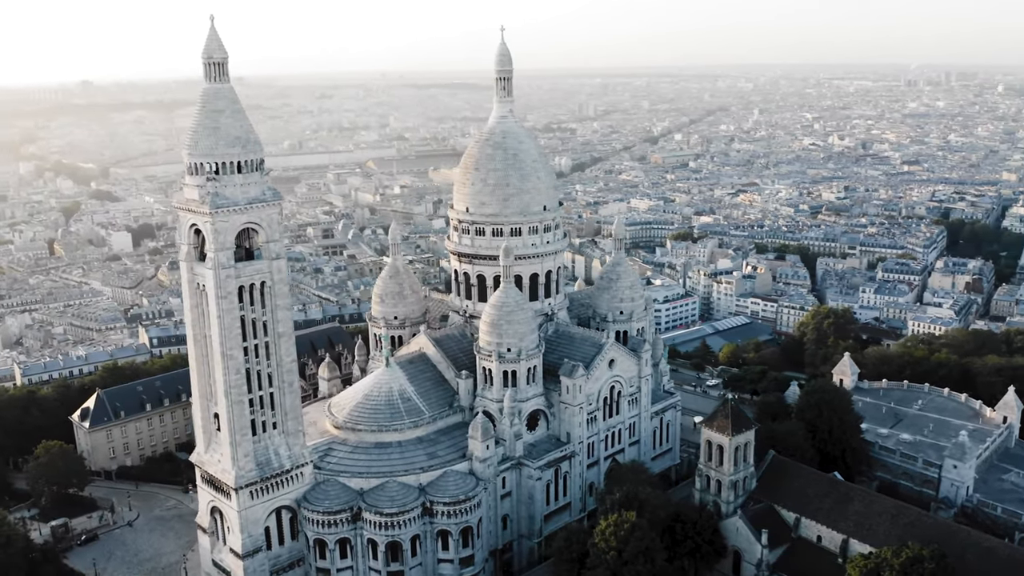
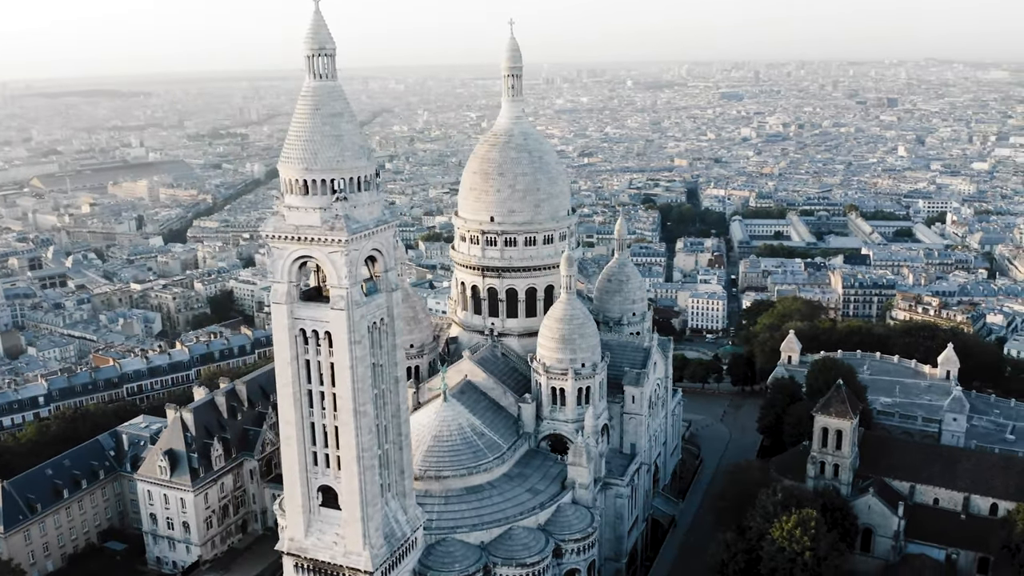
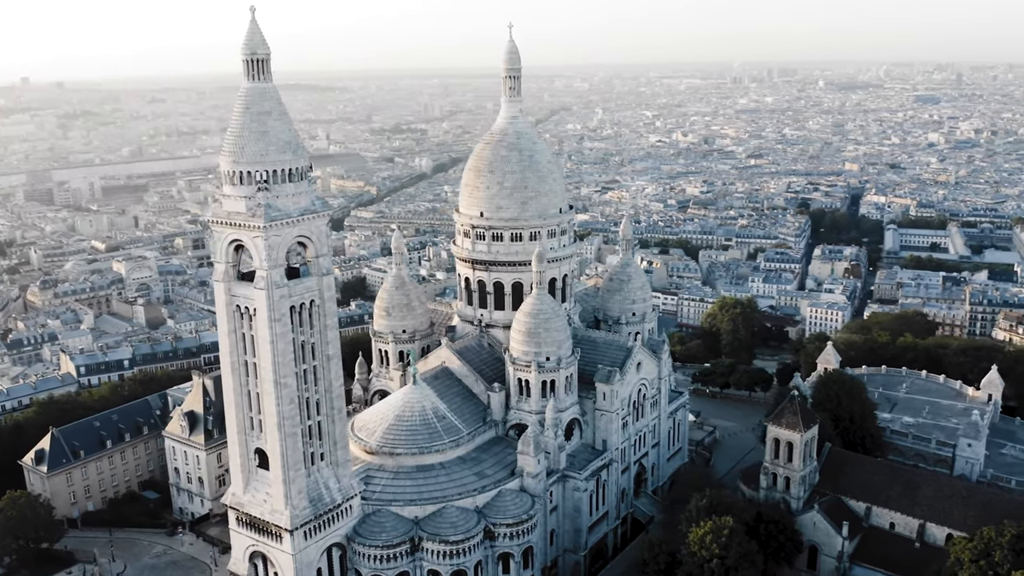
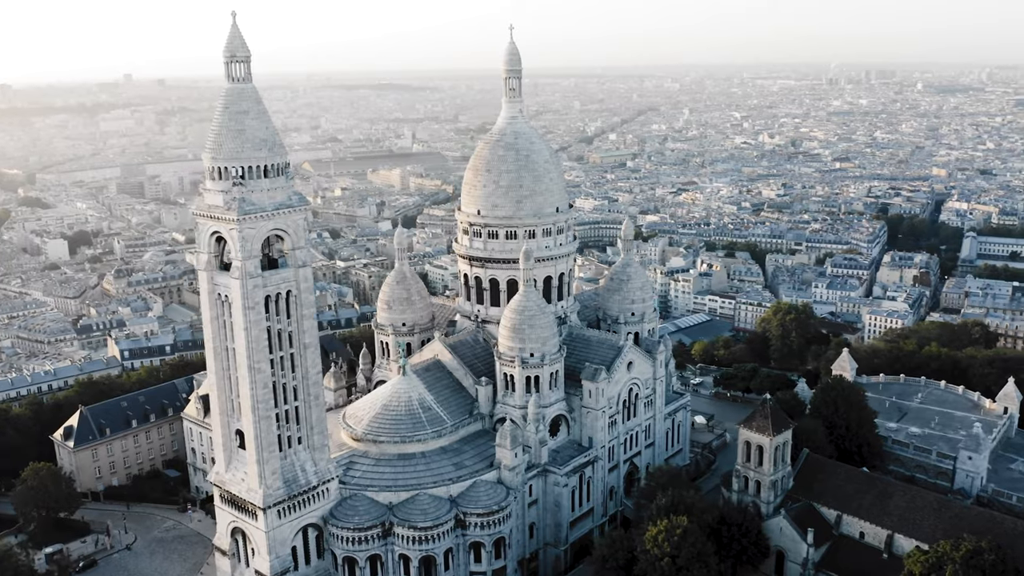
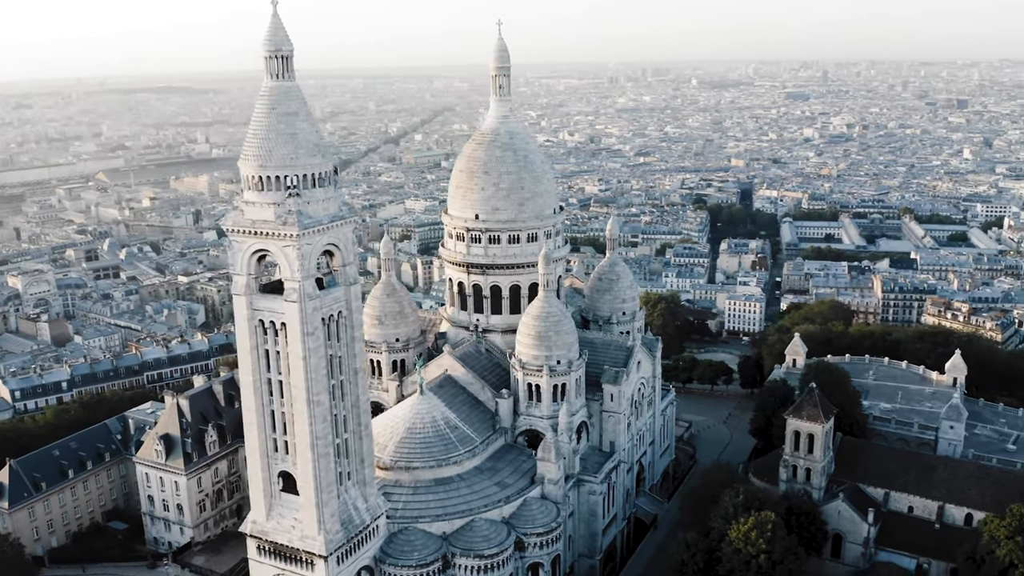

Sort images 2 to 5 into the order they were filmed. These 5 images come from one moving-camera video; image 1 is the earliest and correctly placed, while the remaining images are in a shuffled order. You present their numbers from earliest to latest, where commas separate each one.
4, 3, 5, 2
